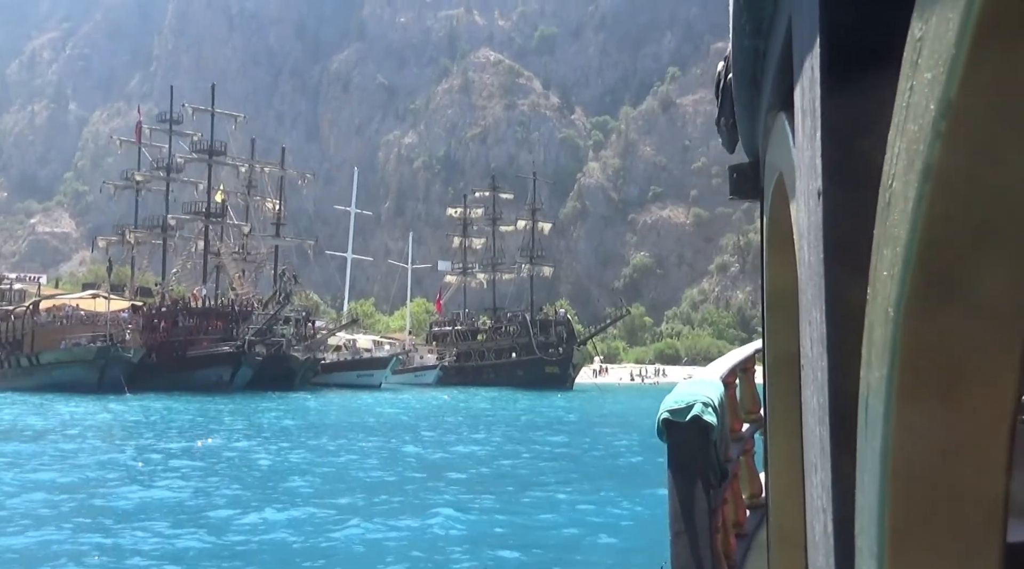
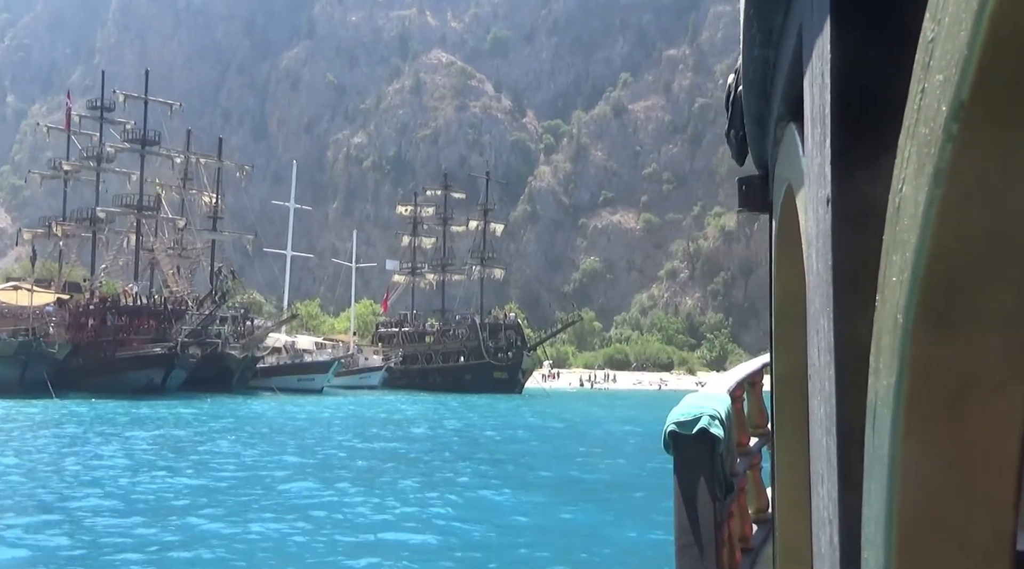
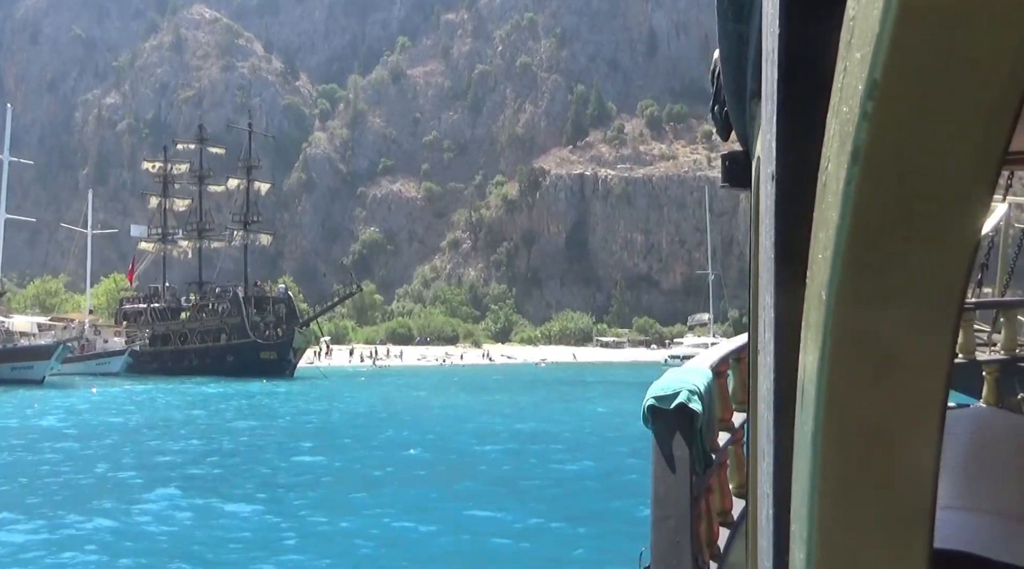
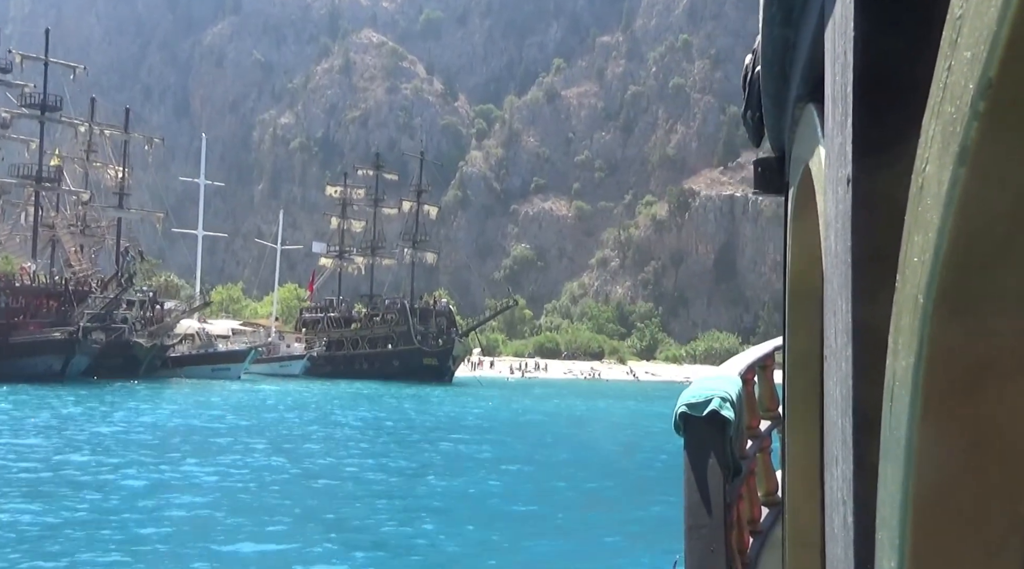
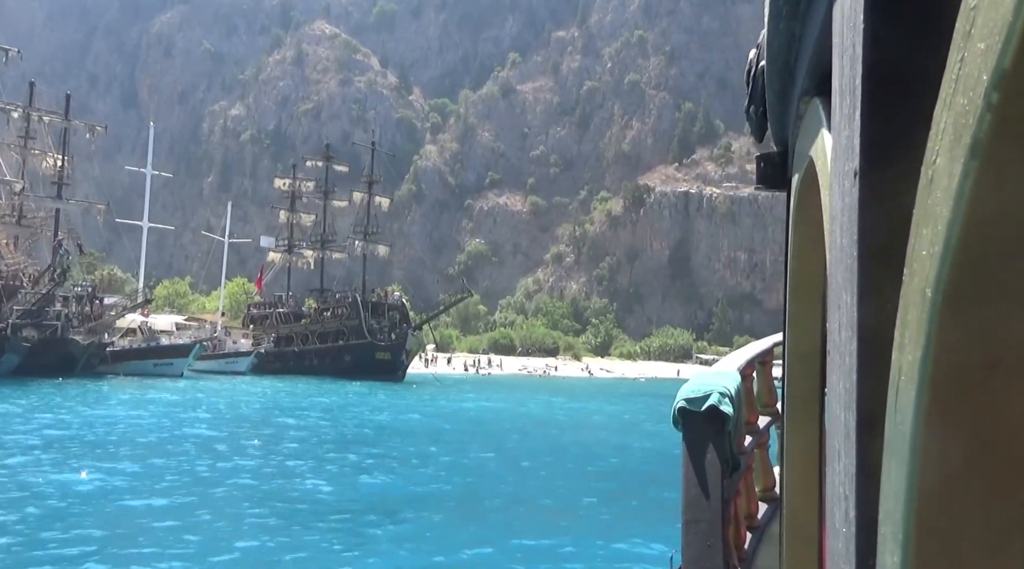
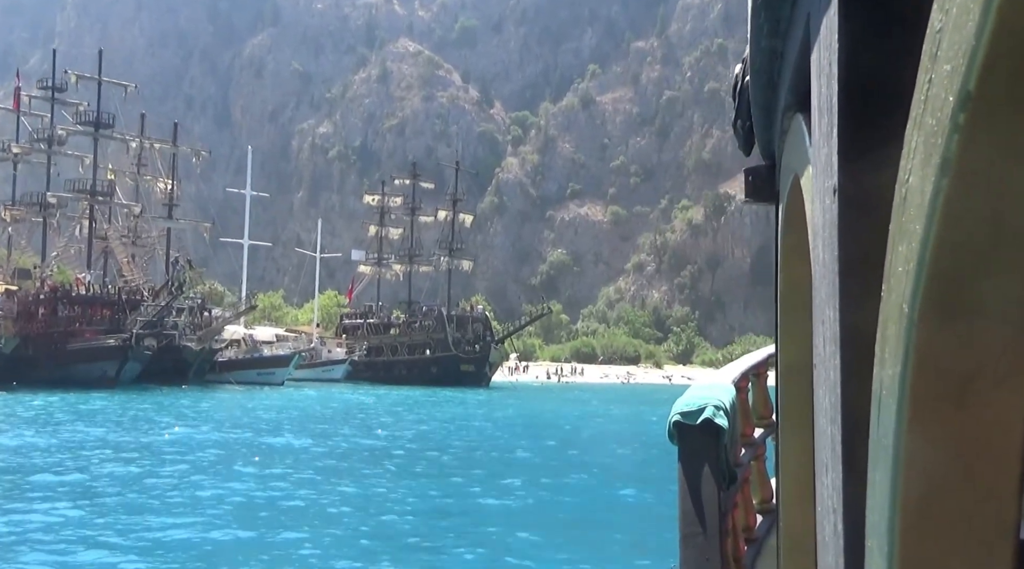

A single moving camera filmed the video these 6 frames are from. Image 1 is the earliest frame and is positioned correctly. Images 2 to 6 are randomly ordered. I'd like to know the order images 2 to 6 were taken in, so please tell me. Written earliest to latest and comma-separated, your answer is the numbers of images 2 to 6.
2, 6, 4, 5, 3
